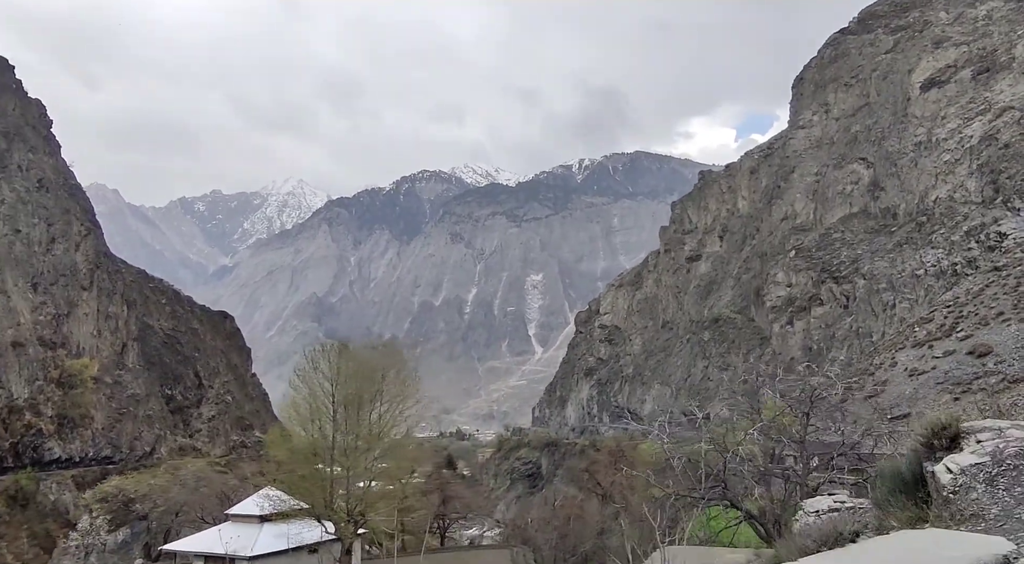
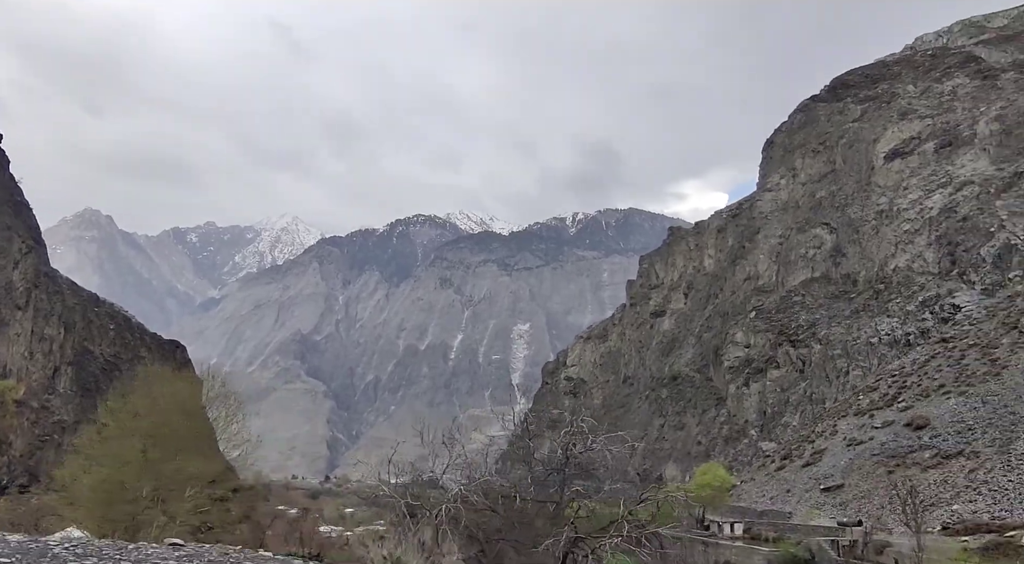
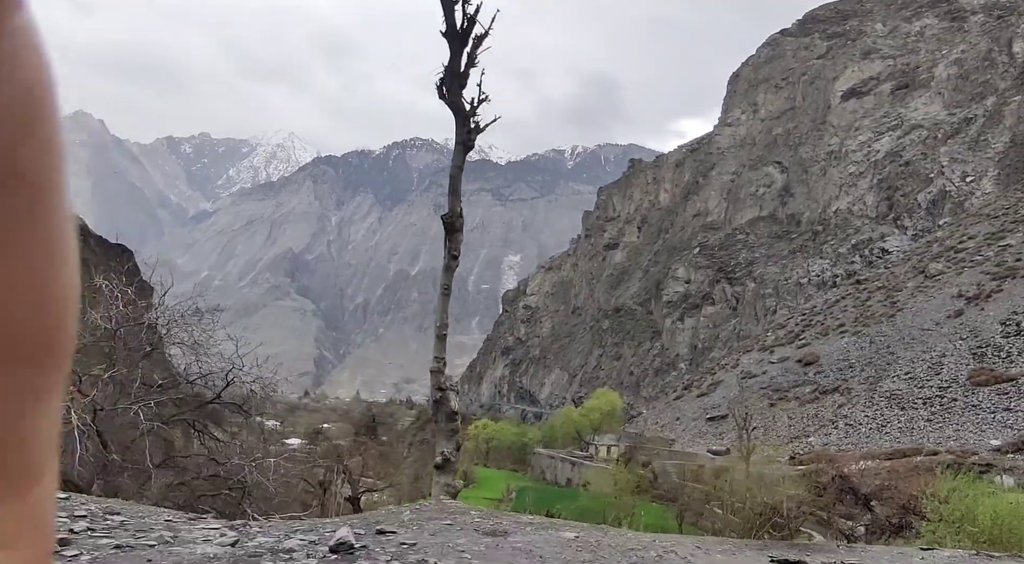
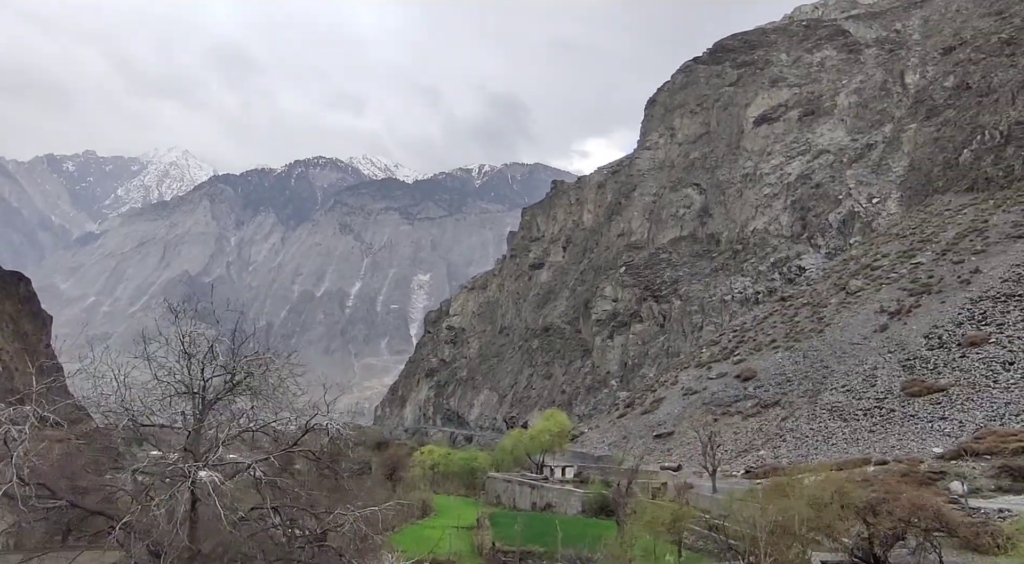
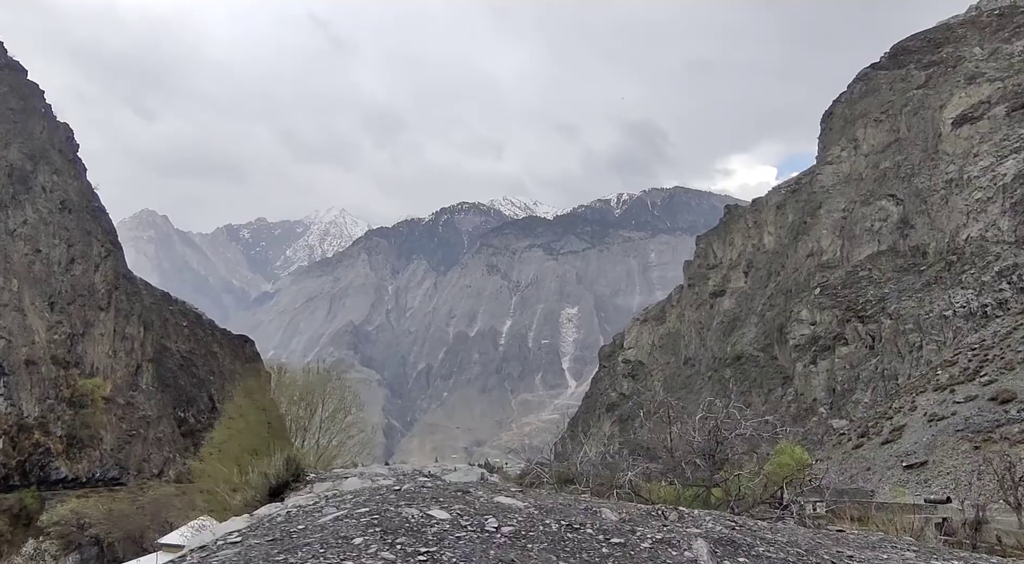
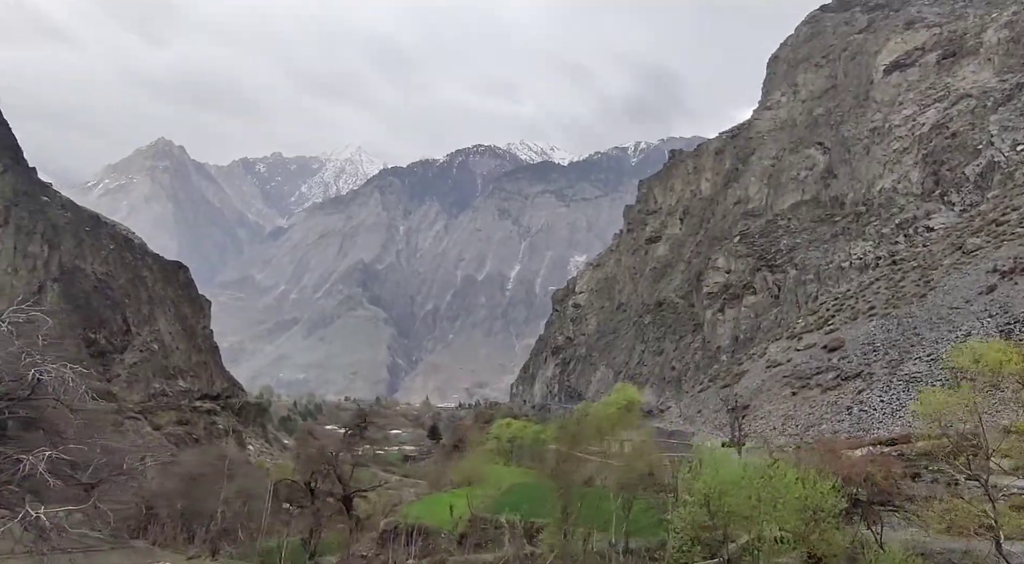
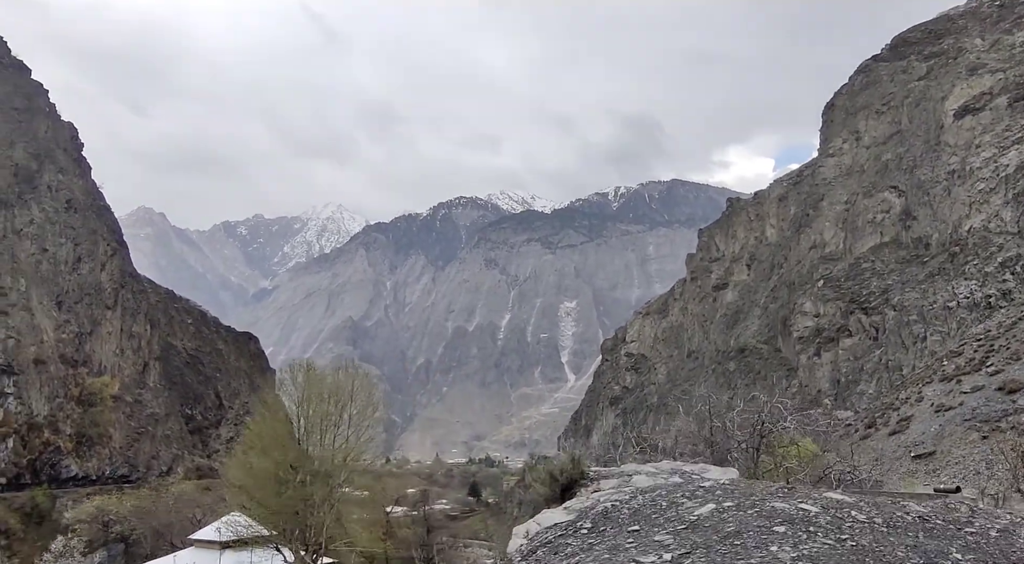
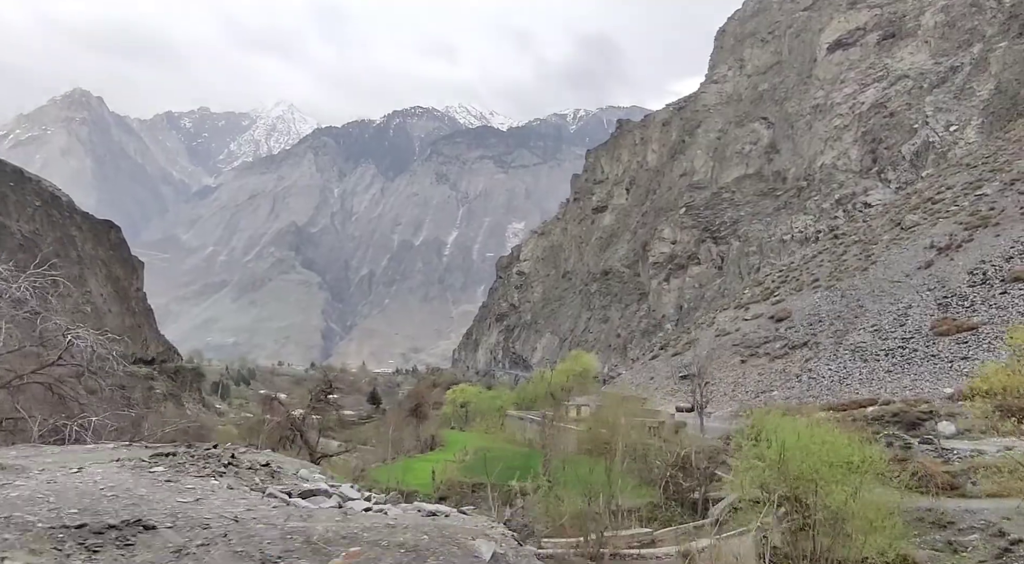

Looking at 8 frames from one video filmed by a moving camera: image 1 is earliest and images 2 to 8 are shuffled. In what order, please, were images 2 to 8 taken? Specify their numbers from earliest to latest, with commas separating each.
7, 5, 2, 4, 3, 8, 6
